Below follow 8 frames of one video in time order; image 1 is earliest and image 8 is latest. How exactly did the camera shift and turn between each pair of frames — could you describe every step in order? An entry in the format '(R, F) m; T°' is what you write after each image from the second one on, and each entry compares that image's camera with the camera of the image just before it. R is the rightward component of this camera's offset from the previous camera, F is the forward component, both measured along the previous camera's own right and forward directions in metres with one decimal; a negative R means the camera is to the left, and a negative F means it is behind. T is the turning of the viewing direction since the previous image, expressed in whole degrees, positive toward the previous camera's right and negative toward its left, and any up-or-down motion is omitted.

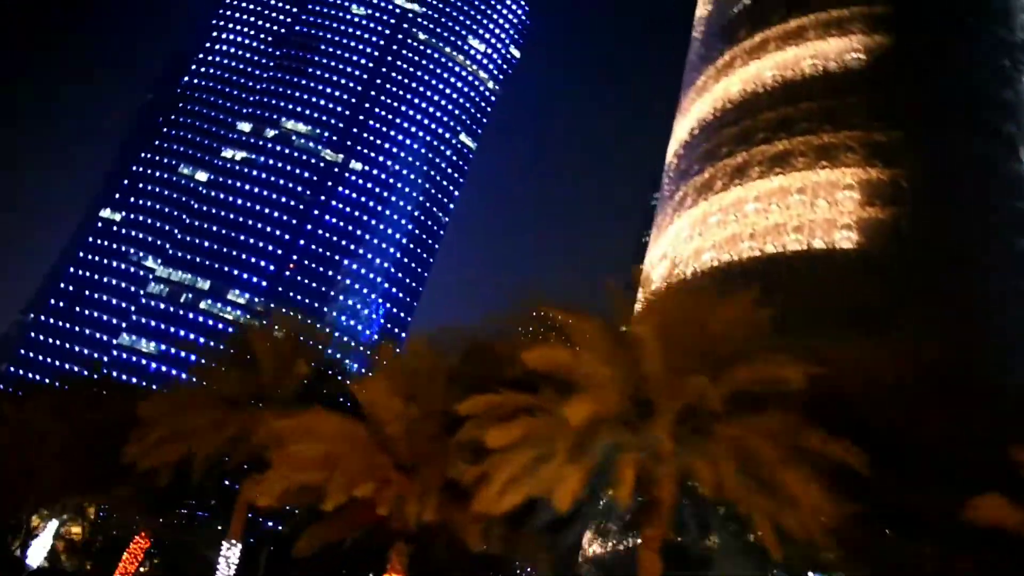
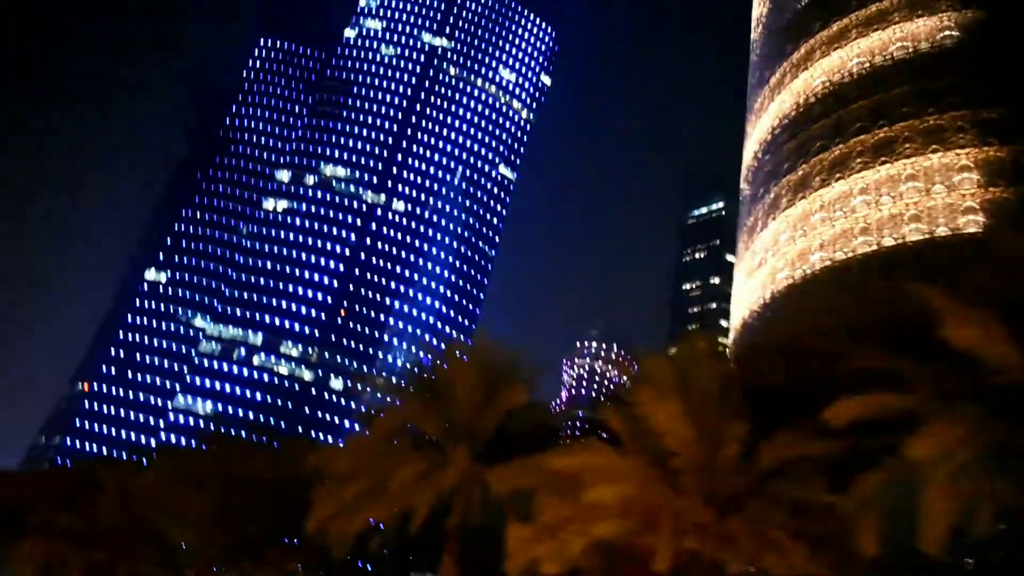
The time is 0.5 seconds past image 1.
(-6.2, +4.1) m; -2°
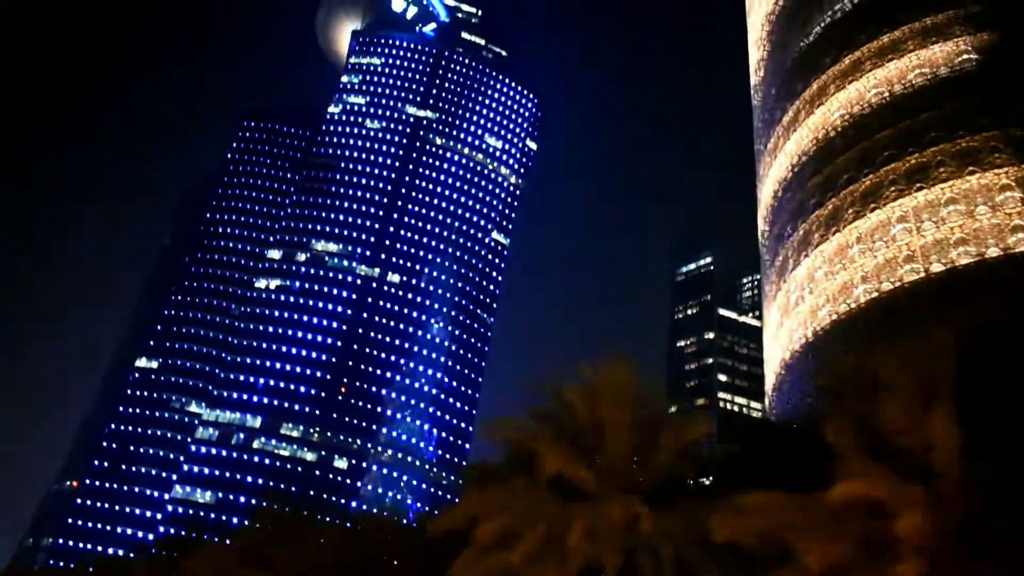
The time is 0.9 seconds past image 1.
(-4.2, +3.4) m; +2°
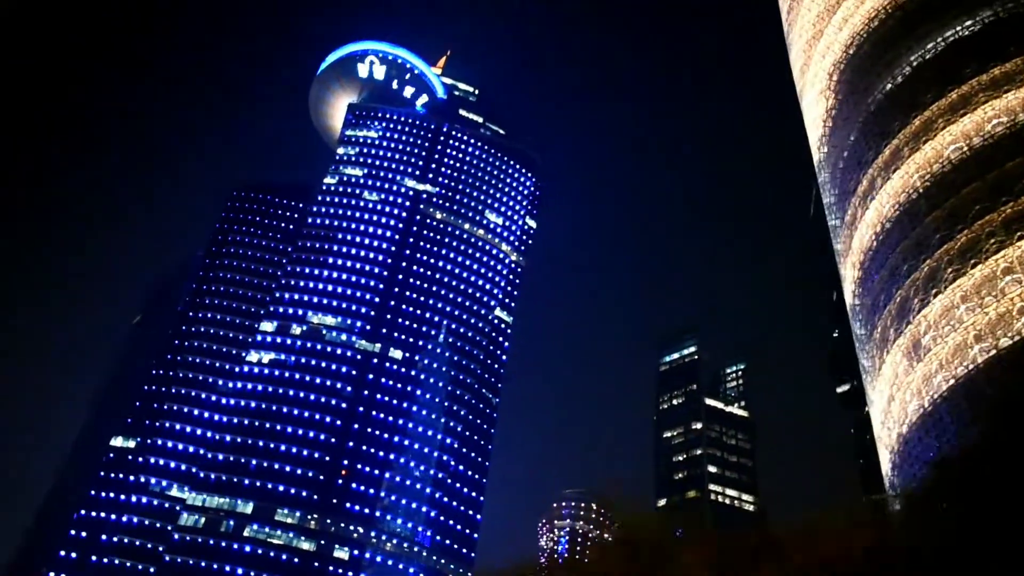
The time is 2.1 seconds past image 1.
(-12.8, +8.7) m; +4°
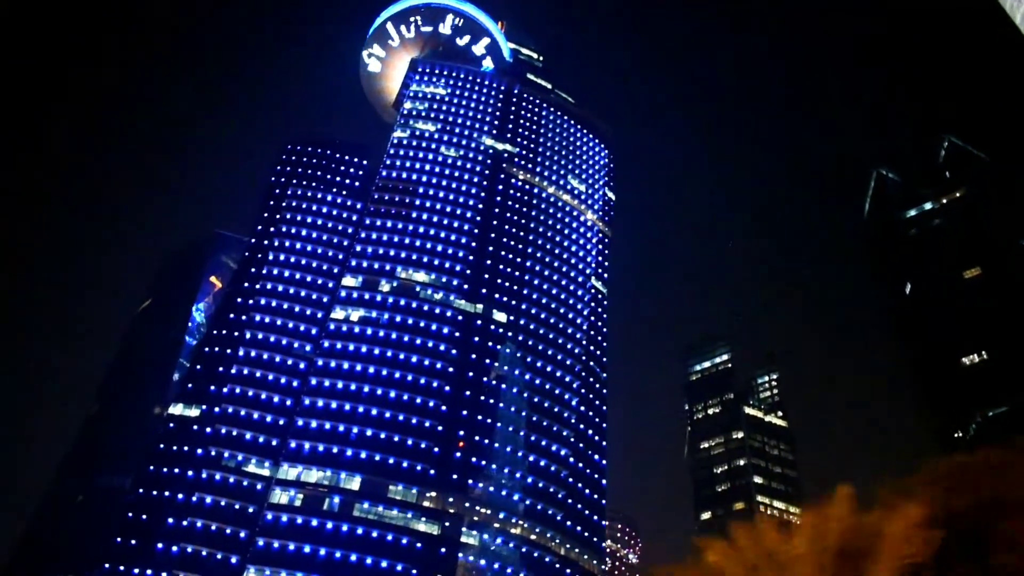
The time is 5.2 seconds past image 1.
(-32.1, +20.0) m; +5°
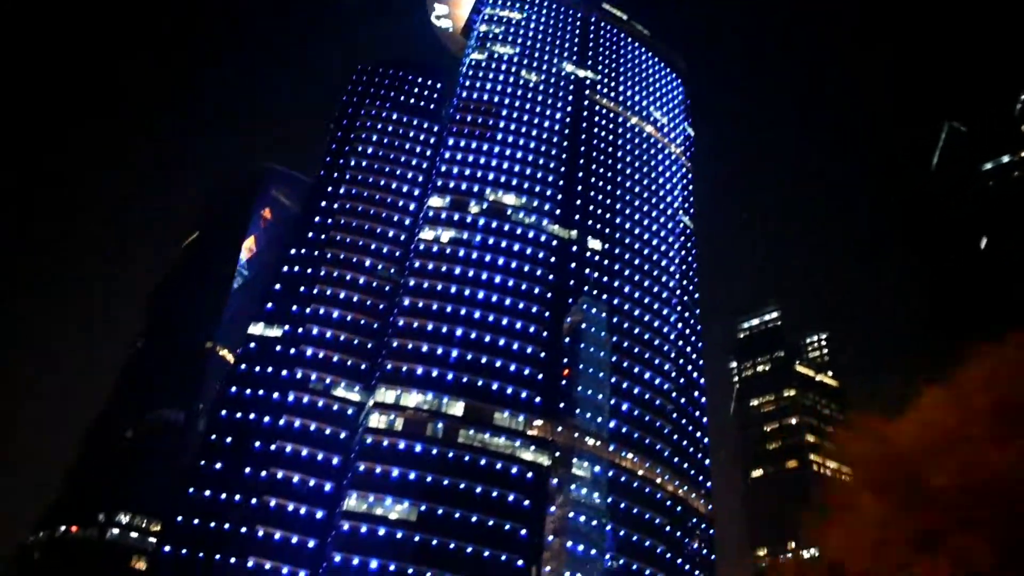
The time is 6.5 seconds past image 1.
(-15.1, +8.2) m; 0°
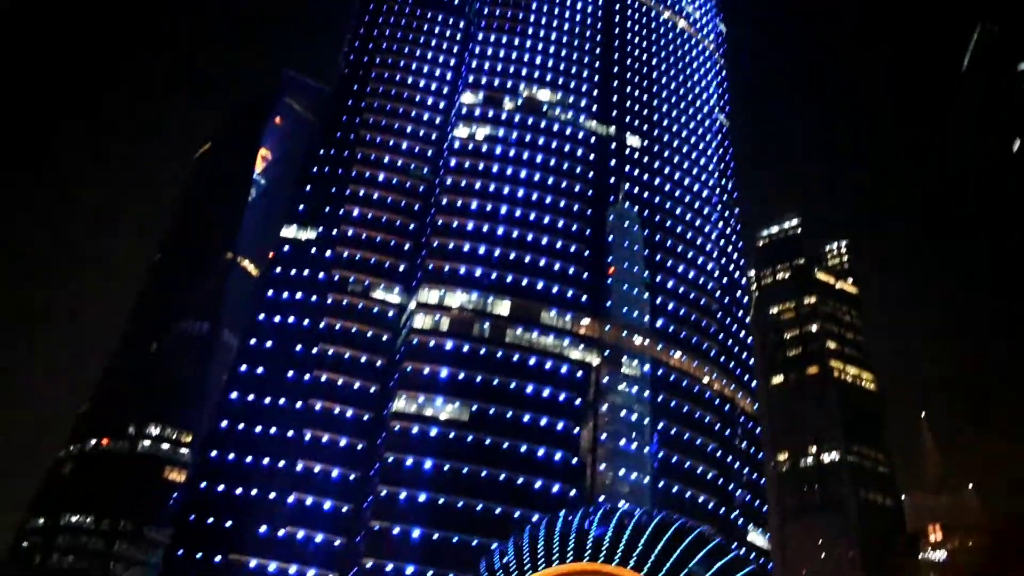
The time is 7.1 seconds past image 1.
(-5.9, +3.4) m; 0°
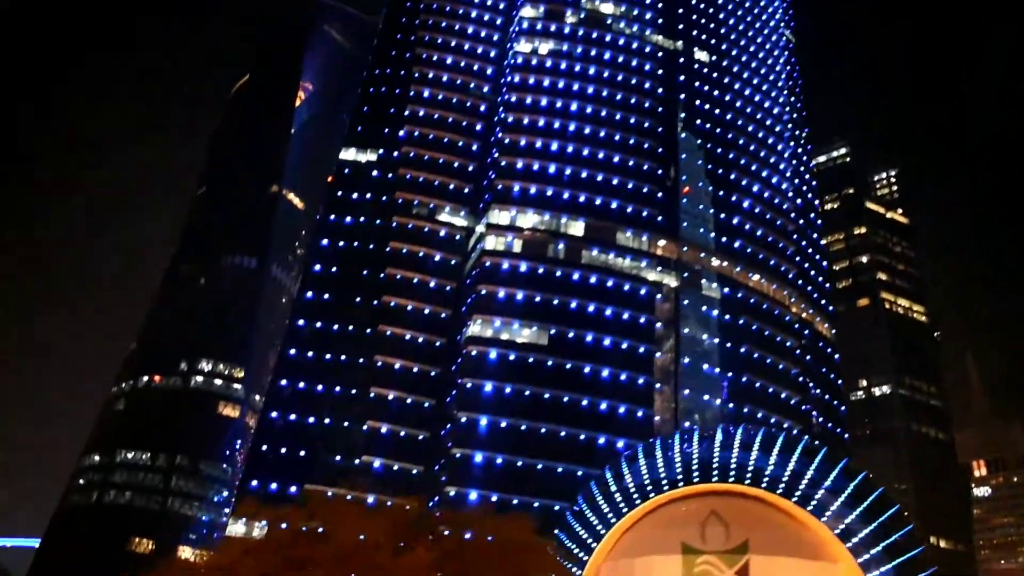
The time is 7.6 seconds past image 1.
(-6.6, +3.4) m; -2°
